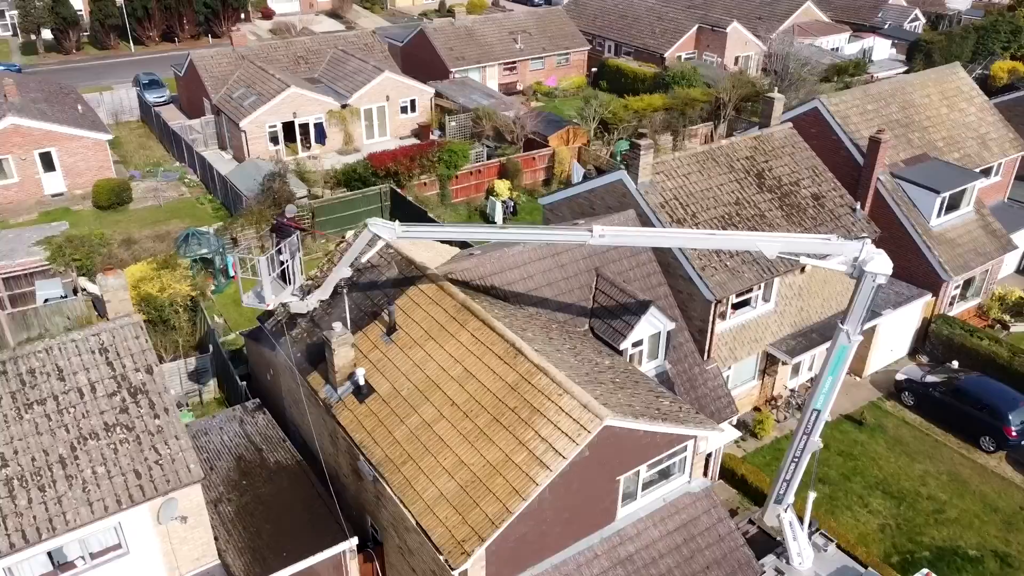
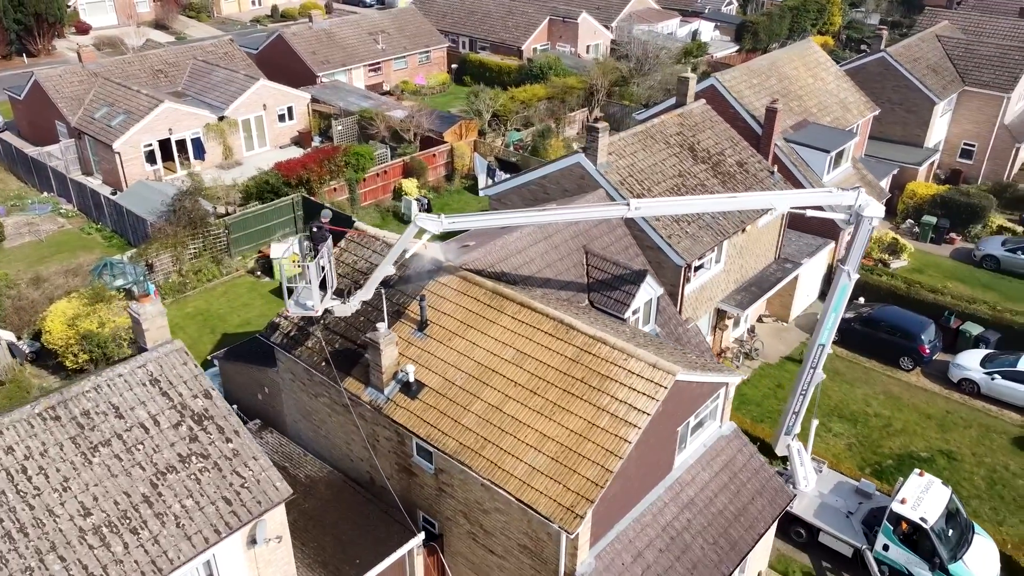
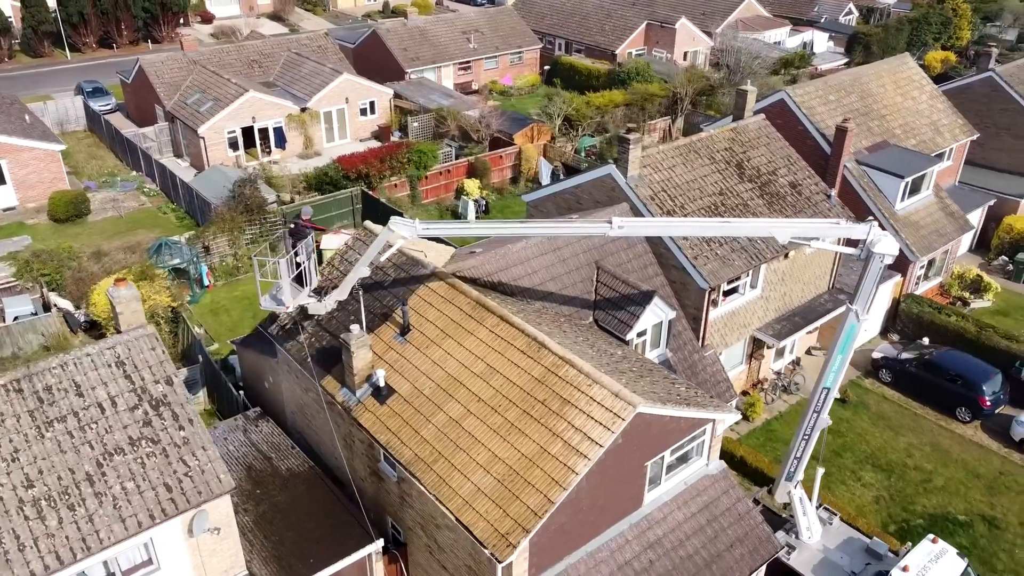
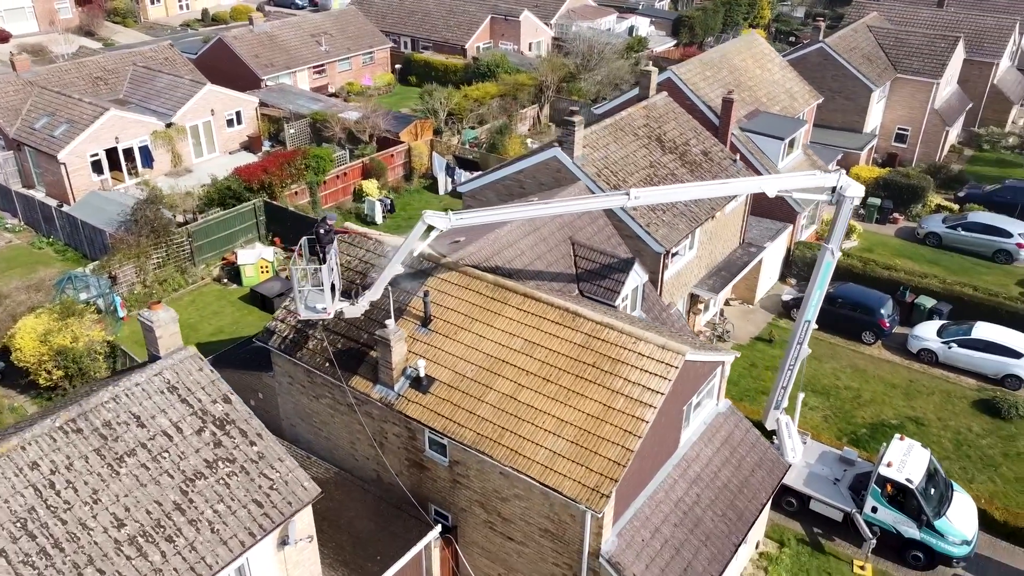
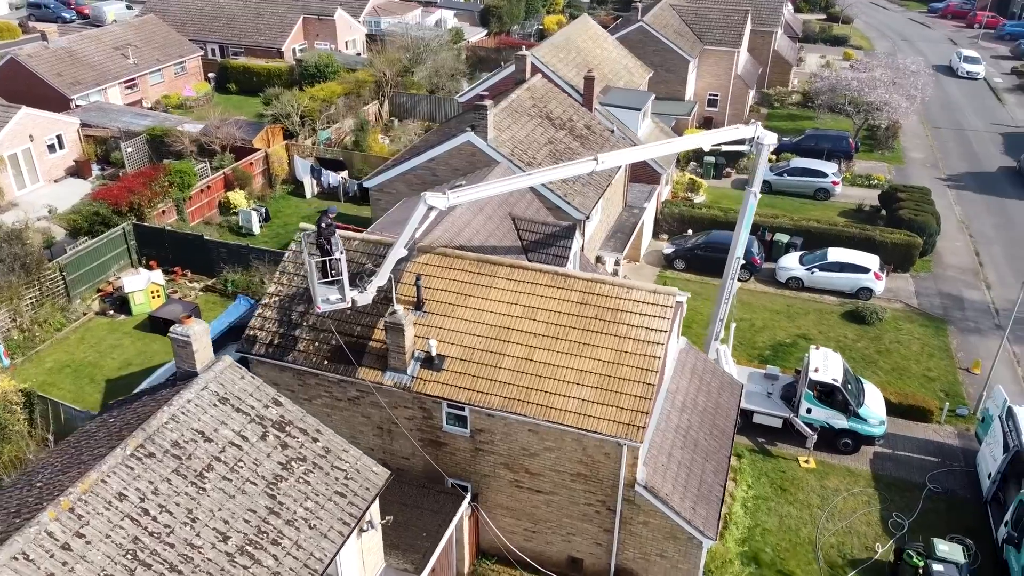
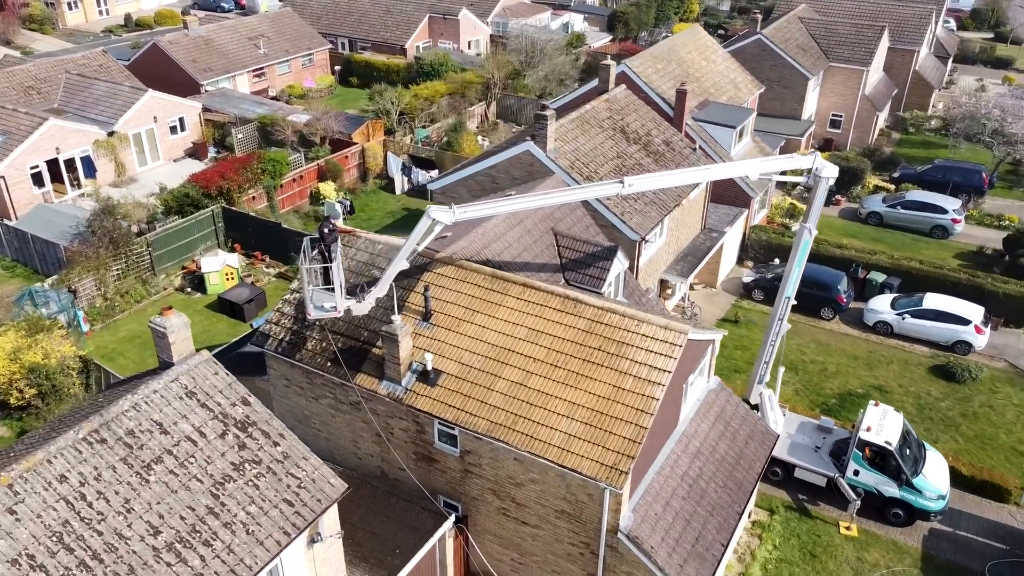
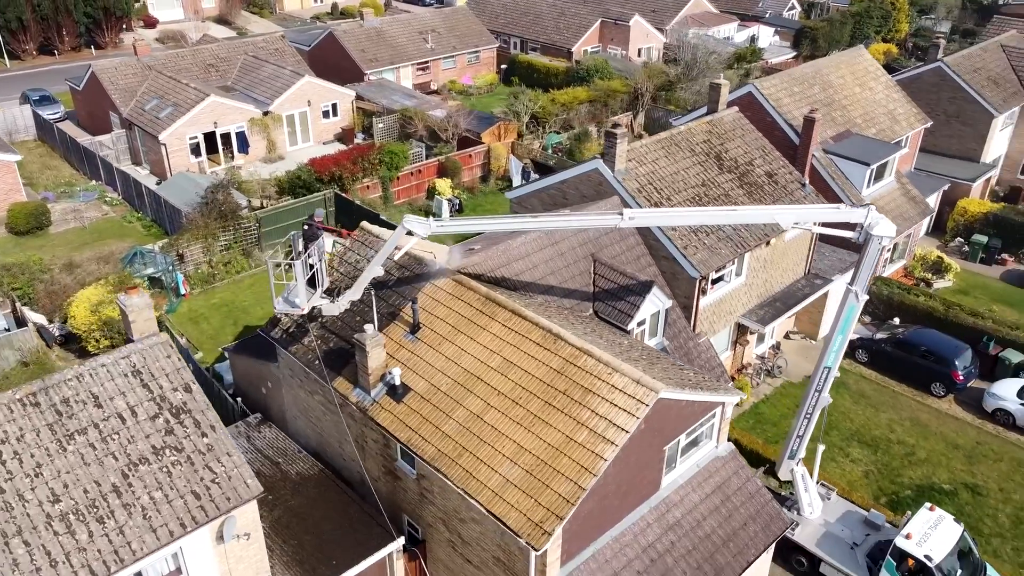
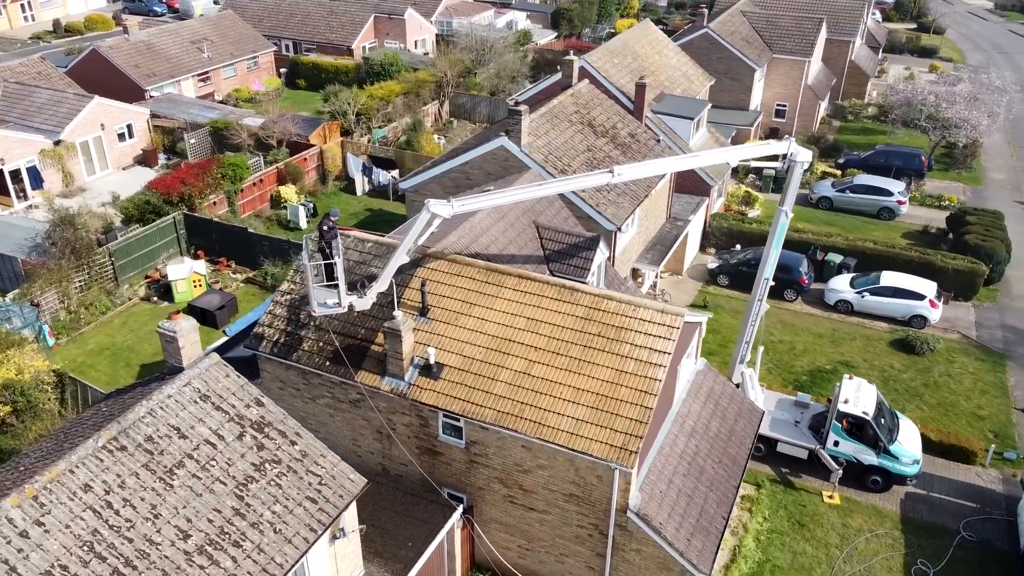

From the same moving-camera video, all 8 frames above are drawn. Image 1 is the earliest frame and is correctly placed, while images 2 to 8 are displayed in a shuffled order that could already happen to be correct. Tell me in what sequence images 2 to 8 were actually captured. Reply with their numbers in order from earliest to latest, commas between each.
3, 7, 2, 4, 6, 8, 5
